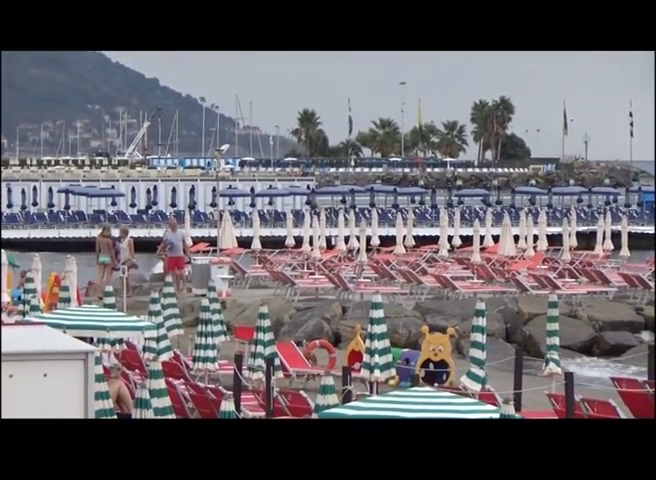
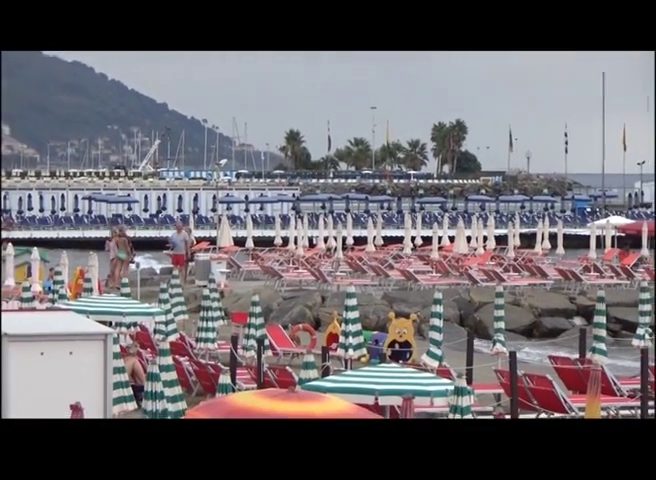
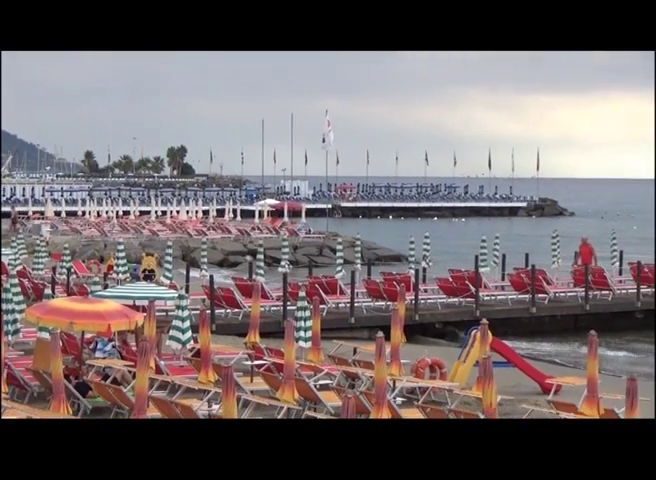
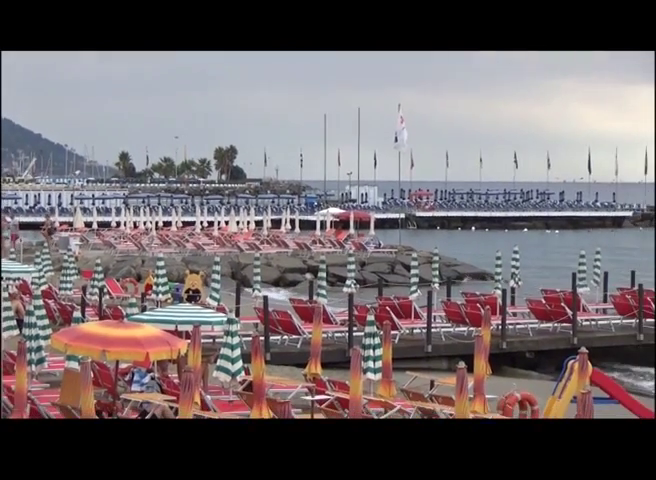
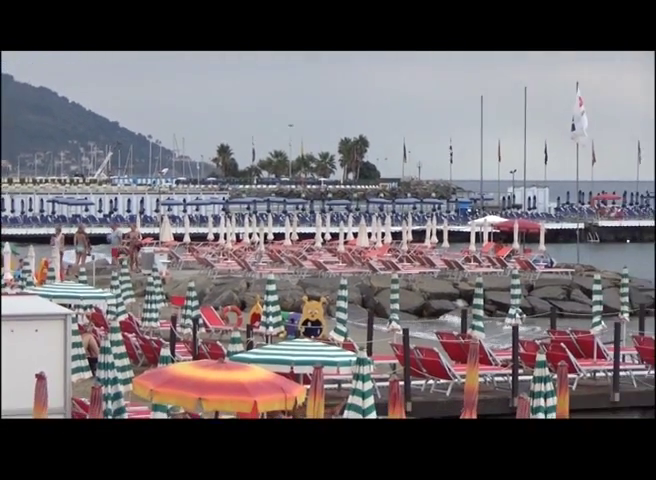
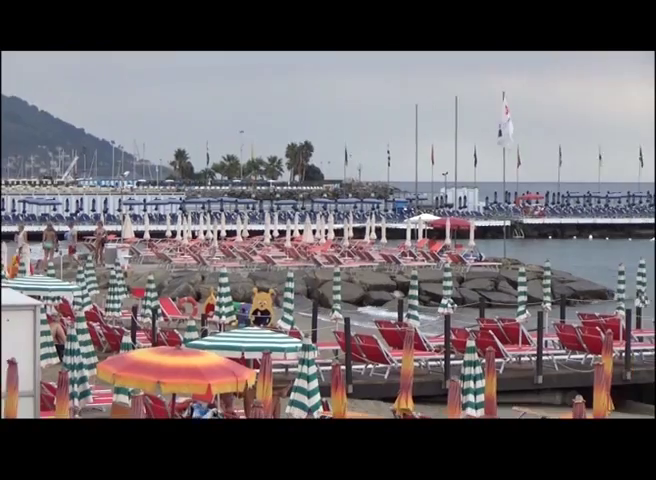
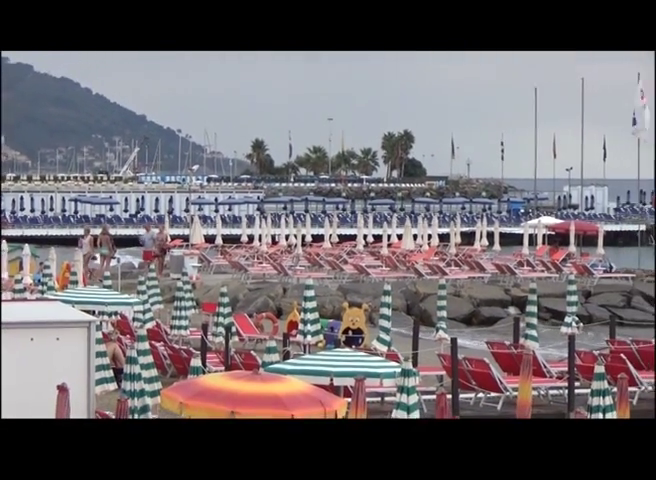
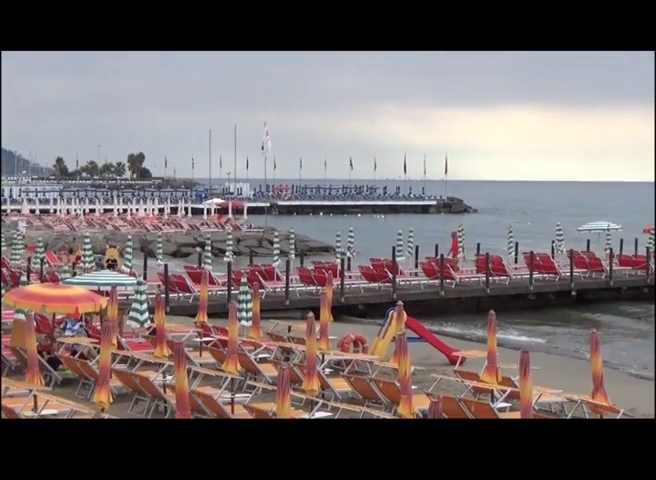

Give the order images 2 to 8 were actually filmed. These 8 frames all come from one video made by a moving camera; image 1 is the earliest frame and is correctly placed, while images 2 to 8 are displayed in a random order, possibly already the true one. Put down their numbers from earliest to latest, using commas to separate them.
2, 7, 5, 6, 4, 3, 8
